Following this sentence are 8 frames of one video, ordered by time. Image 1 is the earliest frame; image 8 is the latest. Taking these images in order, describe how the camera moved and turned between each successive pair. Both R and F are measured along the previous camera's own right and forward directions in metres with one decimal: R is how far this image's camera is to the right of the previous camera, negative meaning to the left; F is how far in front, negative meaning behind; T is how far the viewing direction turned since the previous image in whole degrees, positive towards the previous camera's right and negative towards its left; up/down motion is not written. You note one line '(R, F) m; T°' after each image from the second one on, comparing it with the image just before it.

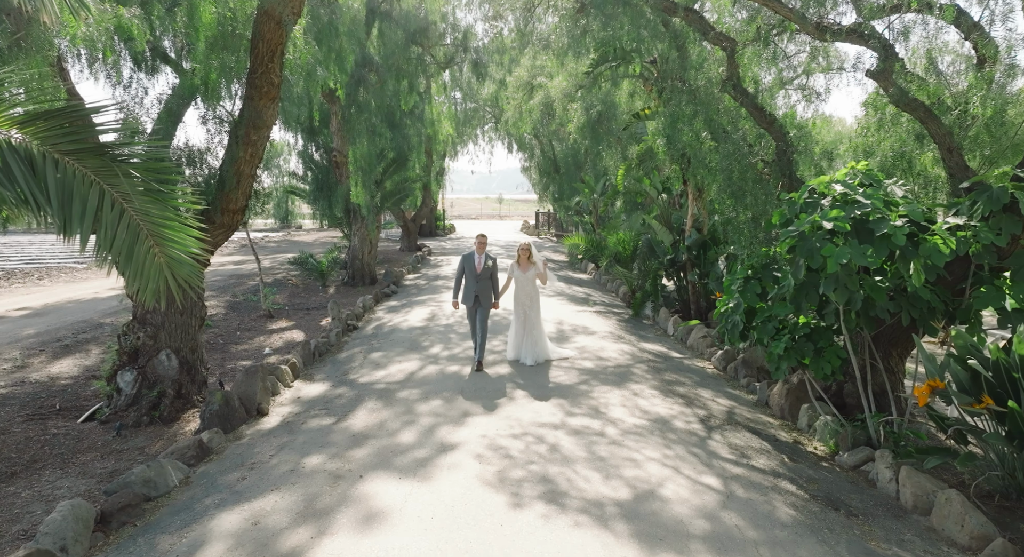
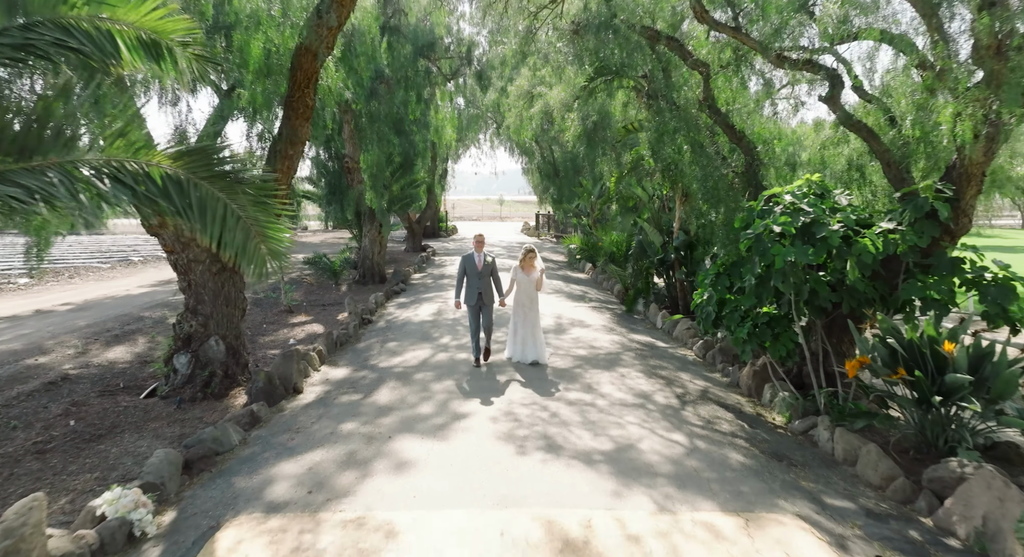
(0.0, -0.8) m; 0°
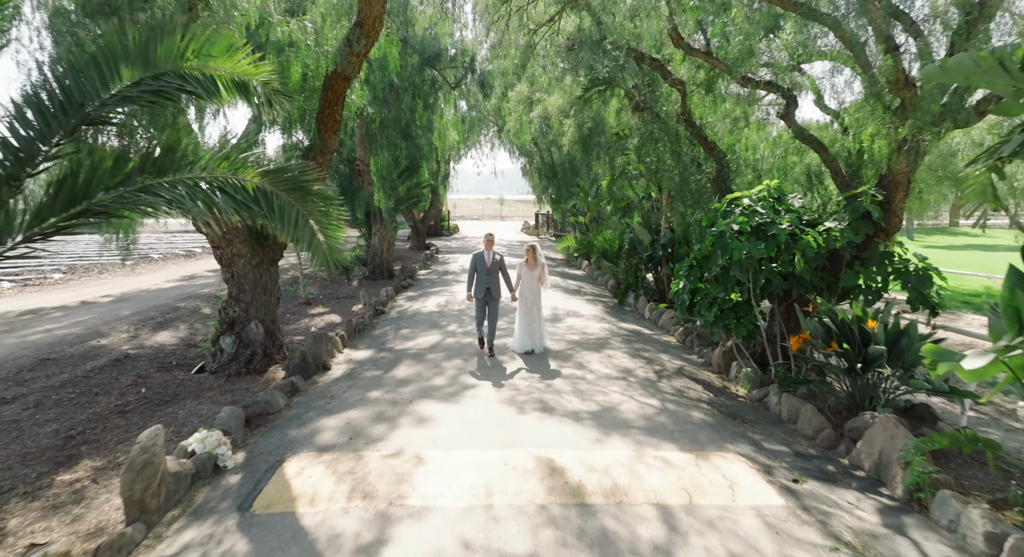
(0.0, -0.9) m; 0°
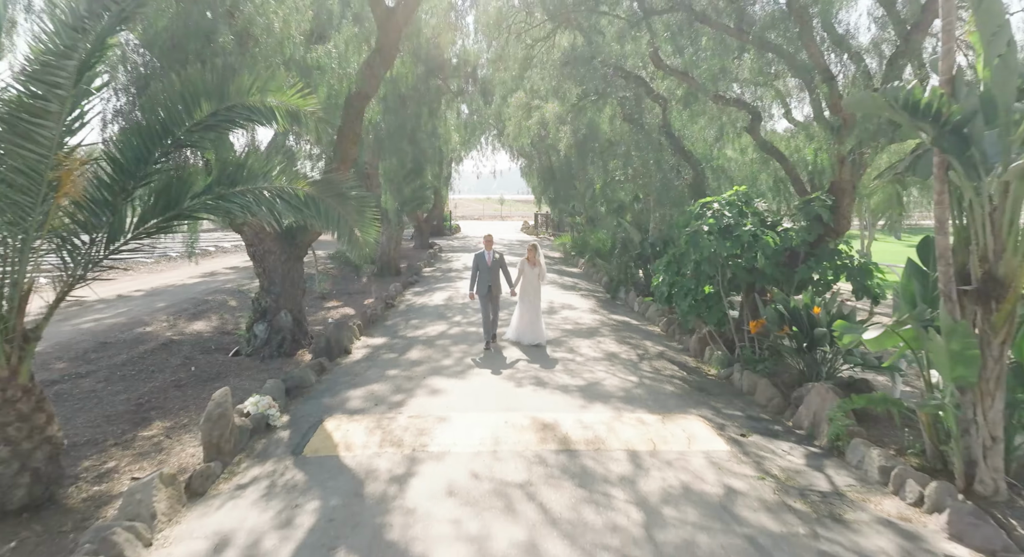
(0.0, -0.9) m; 0°
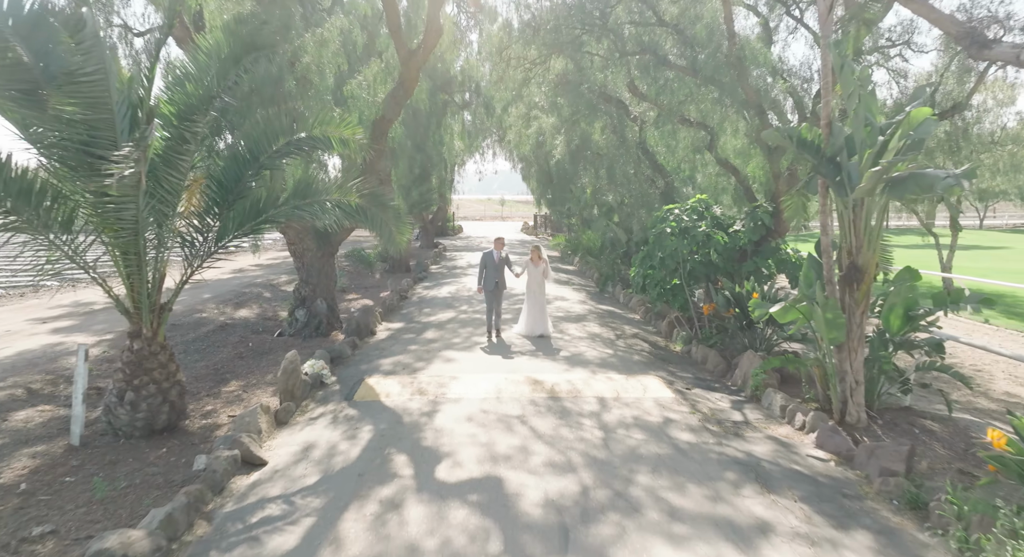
(0.0, -1.5) m; 0°
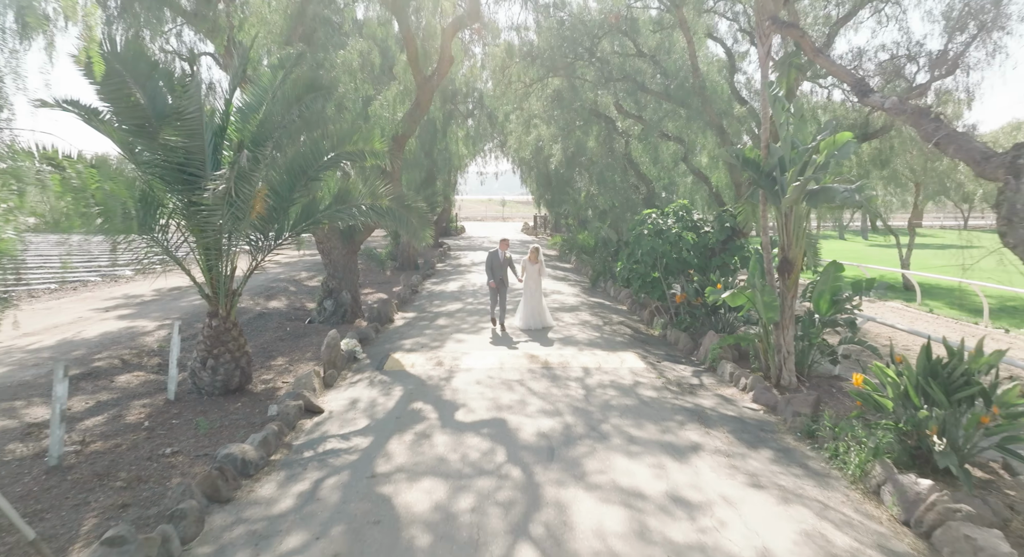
(0.0, -1.3) m; 0°
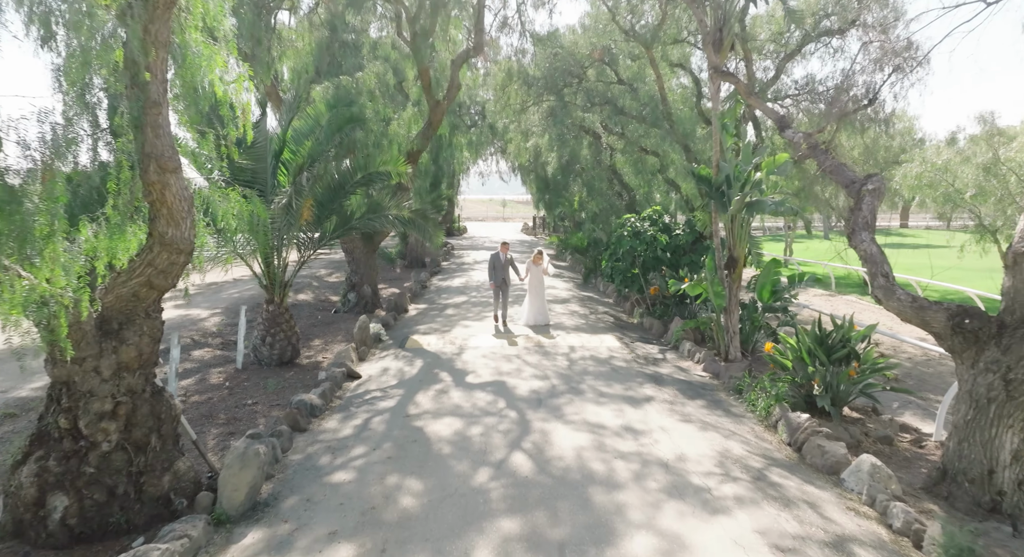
(0.0, -1.5) m; 0°
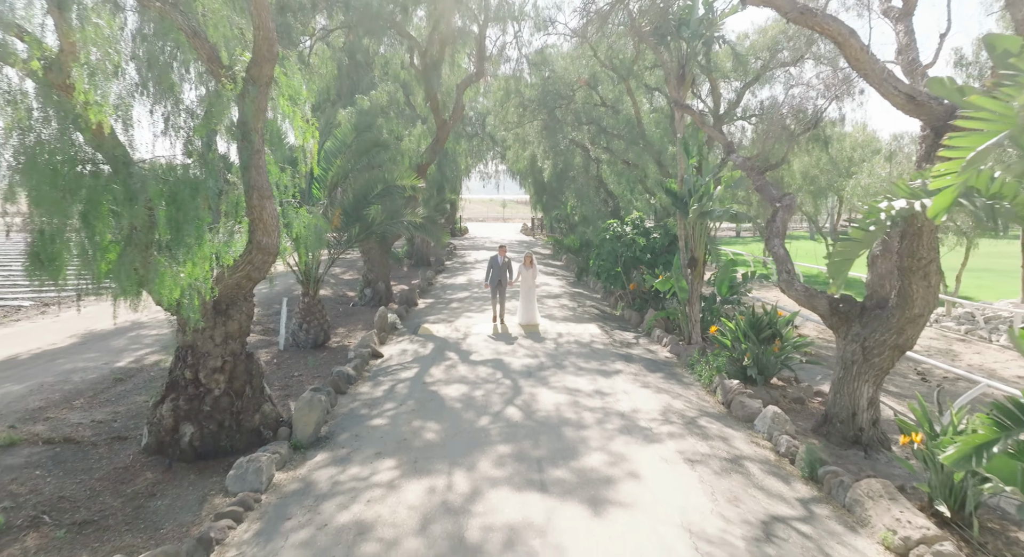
(+0.1, -1.5) m; 0°
